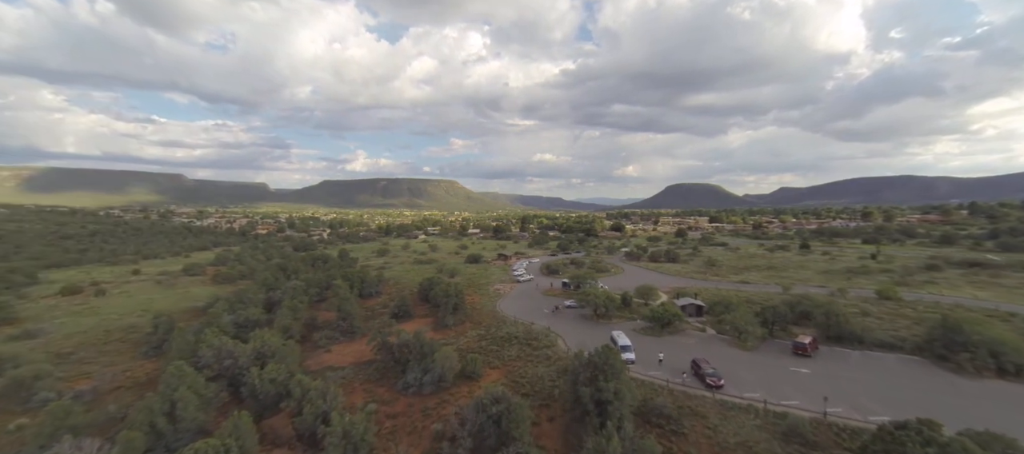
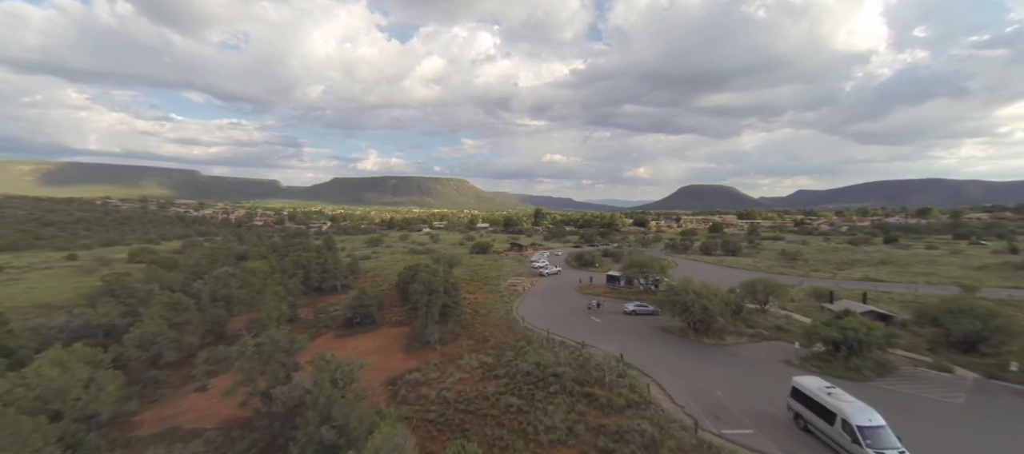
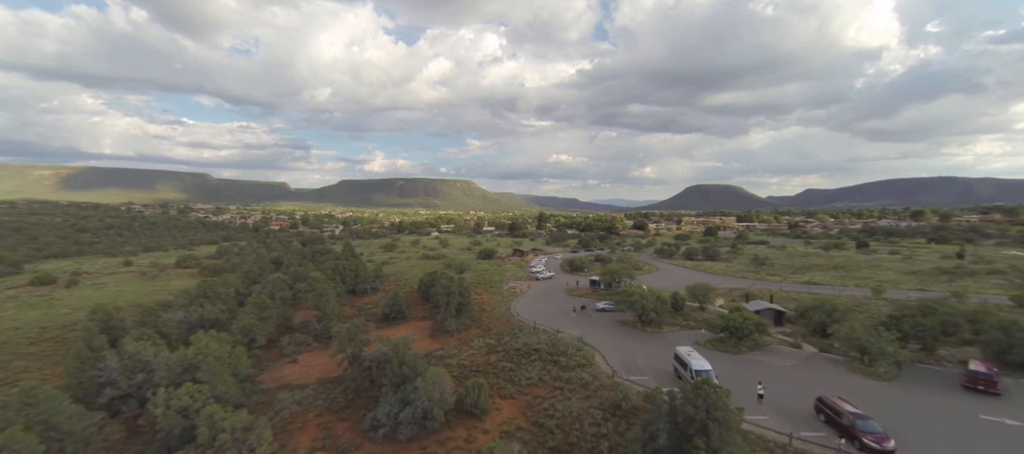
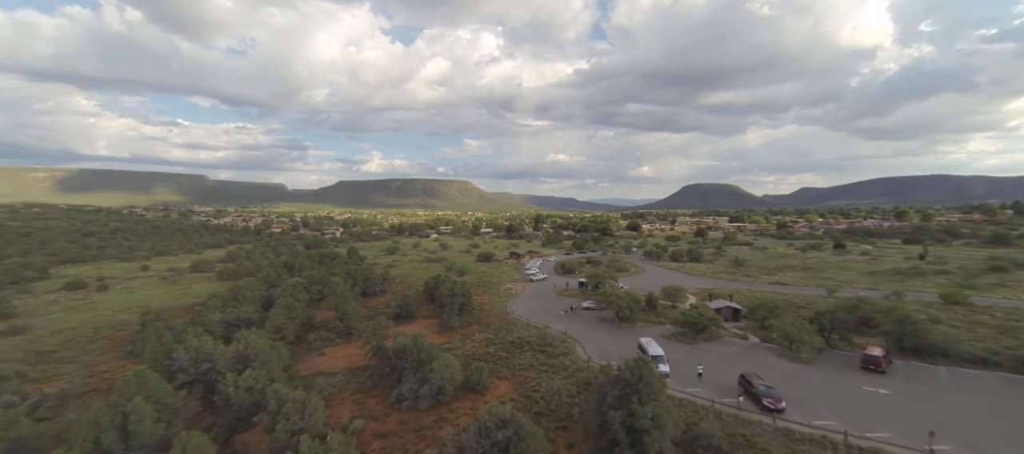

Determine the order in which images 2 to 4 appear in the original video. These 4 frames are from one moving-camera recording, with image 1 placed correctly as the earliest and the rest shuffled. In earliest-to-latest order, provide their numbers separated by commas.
4, 3, 2
